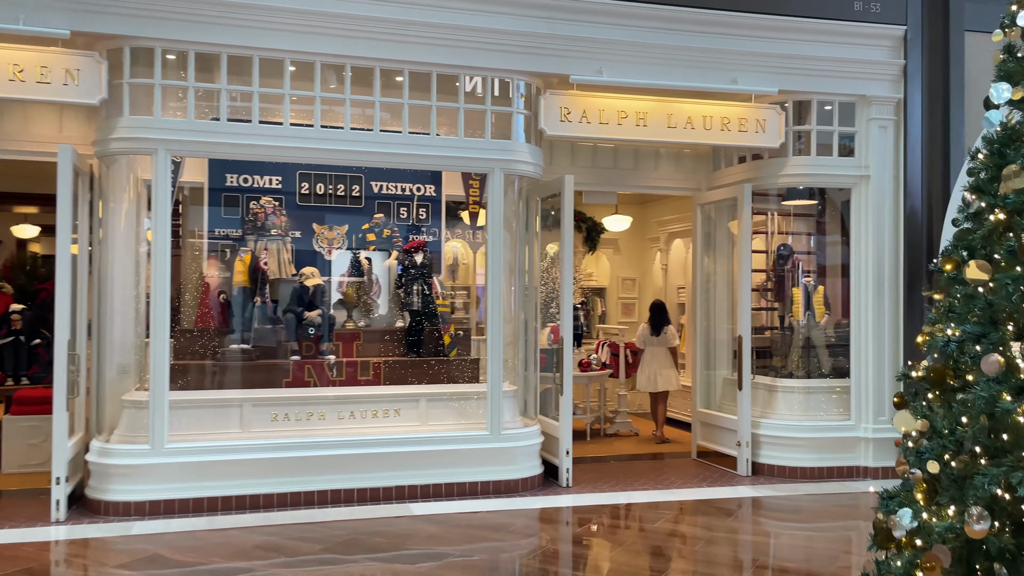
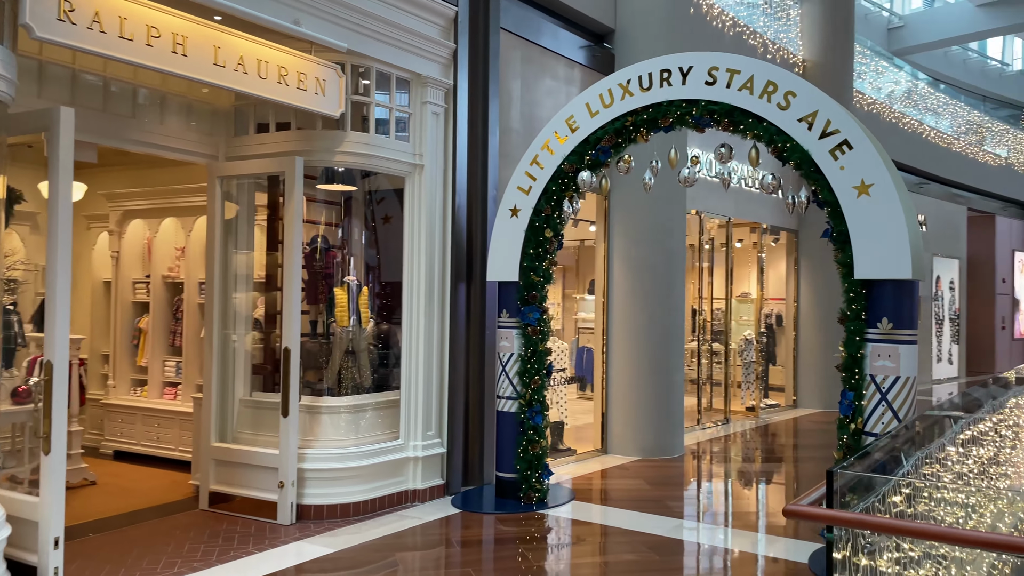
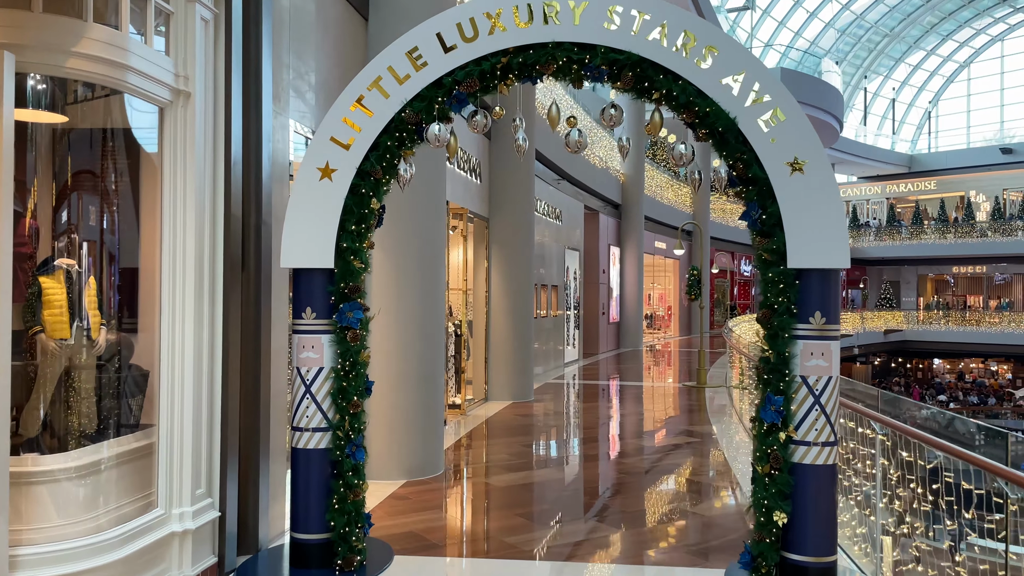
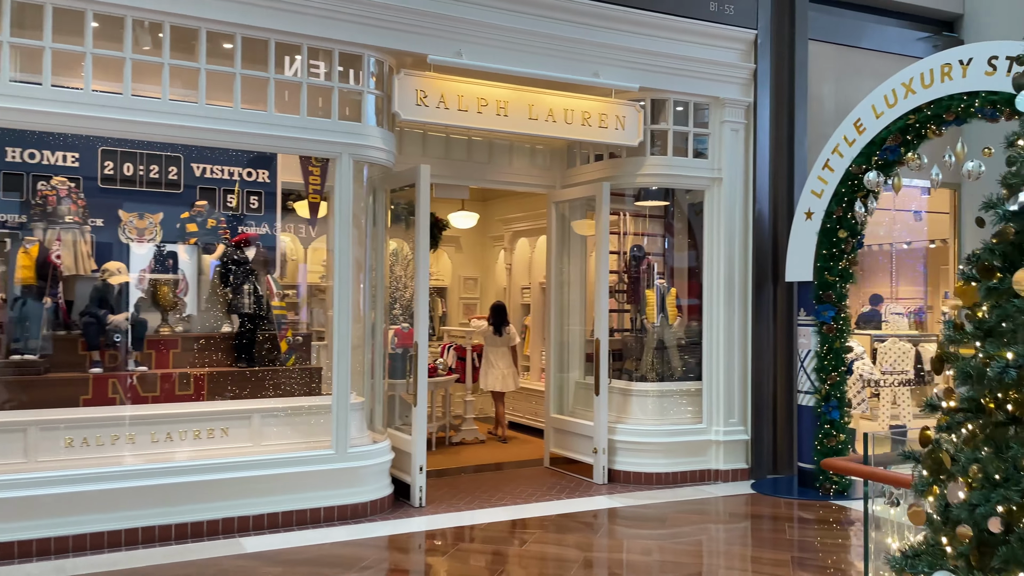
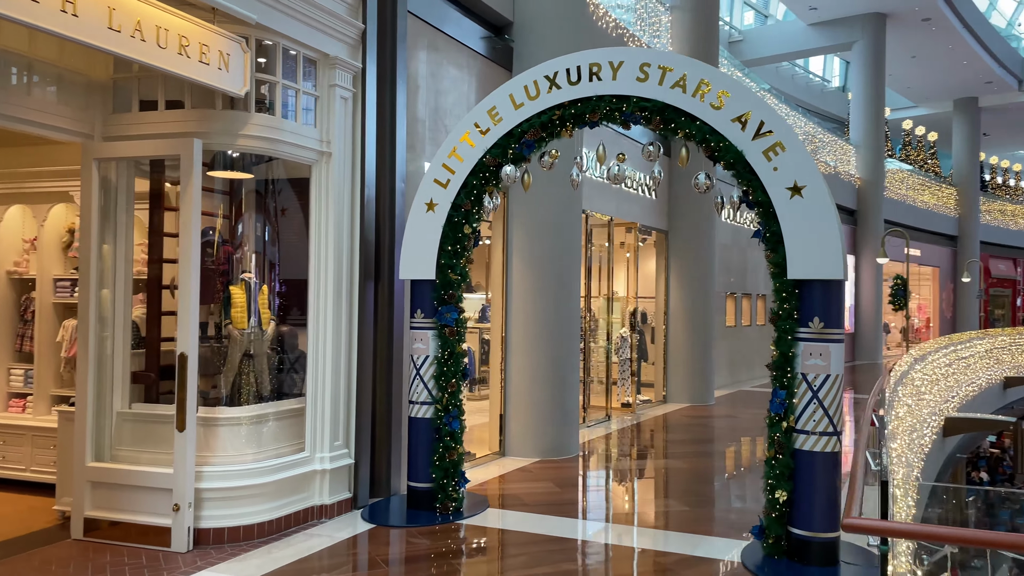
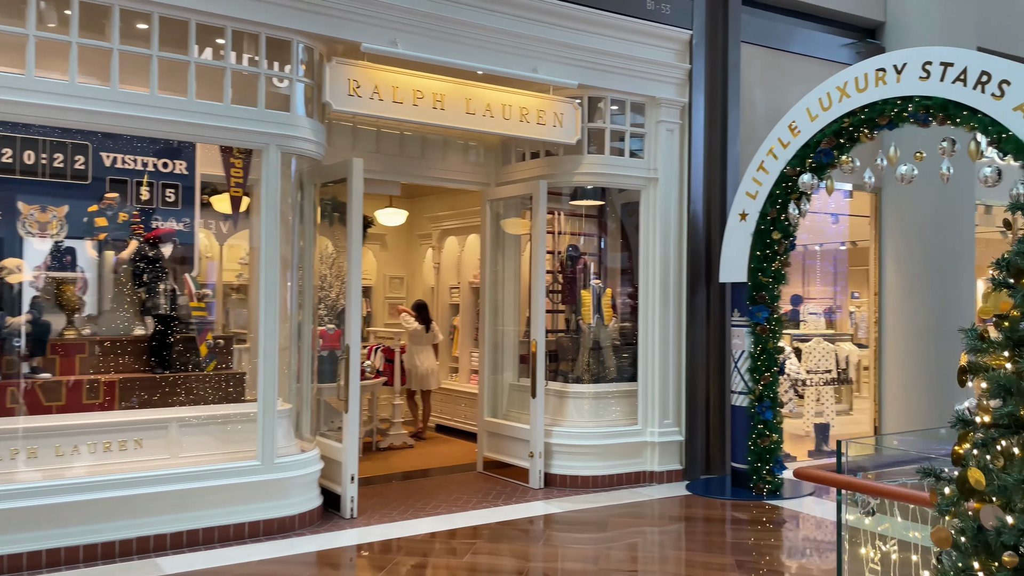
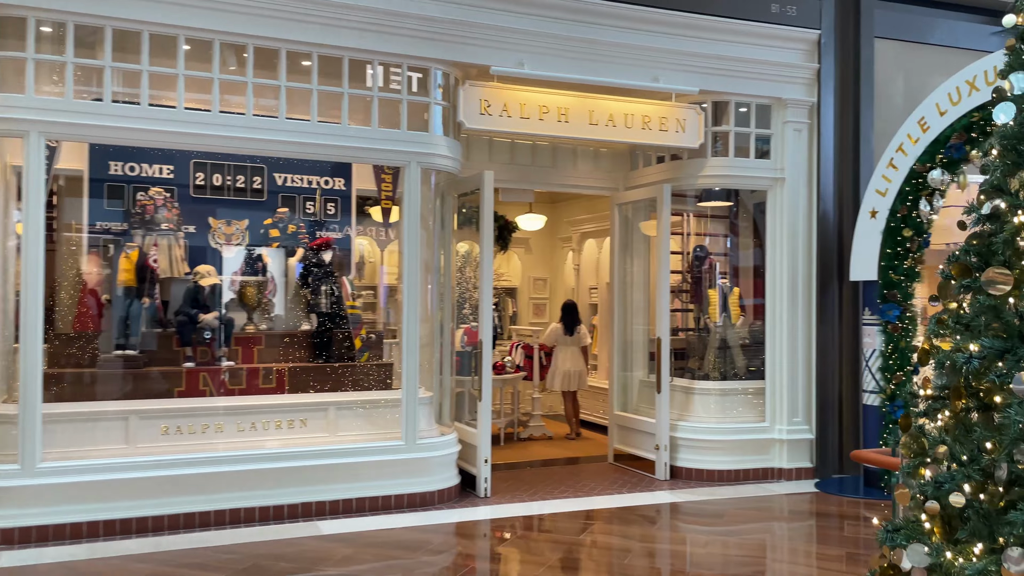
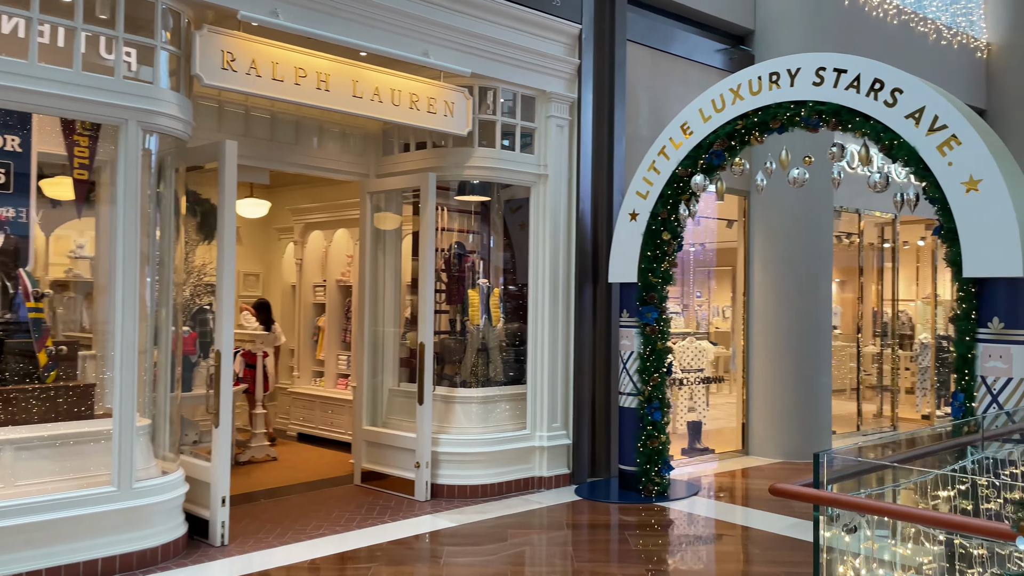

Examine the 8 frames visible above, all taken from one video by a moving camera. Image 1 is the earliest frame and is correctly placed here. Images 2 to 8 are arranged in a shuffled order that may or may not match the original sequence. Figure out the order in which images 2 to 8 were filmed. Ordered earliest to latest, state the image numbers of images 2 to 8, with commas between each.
7, 4, 6, 8, 2, 5, 3
